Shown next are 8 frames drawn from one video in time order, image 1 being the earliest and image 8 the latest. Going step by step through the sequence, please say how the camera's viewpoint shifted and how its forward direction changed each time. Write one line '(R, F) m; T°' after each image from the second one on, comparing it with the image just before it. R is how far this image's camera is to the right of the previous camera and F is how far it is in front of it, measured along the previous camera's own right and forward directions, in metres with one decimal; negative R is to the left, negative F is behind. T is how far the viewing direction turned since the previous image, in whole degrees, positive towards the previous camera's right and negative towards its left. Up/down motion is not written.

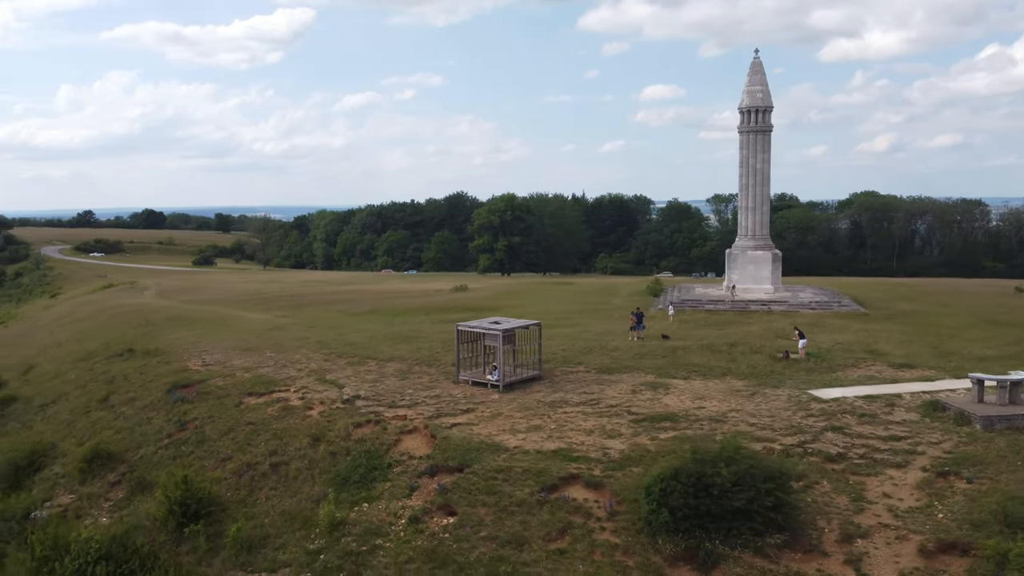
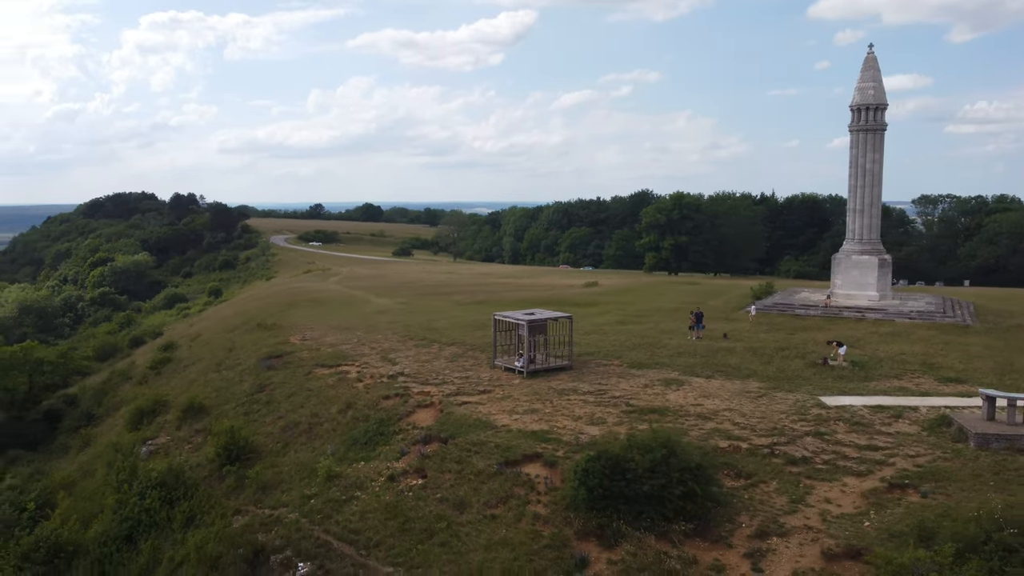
(+4.0, -0.8) m; -15°
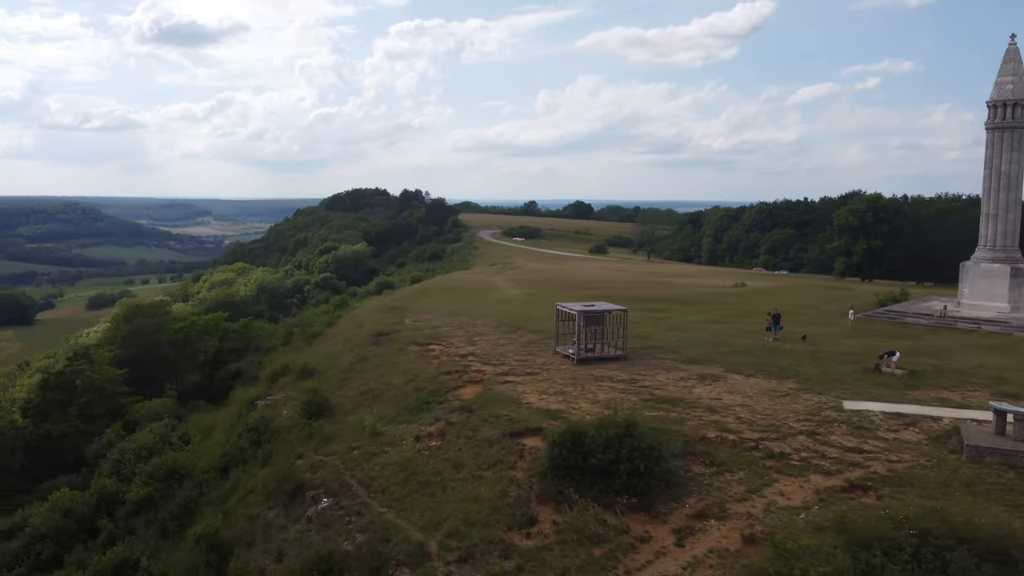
(+3.9, -1.1) m; -15°
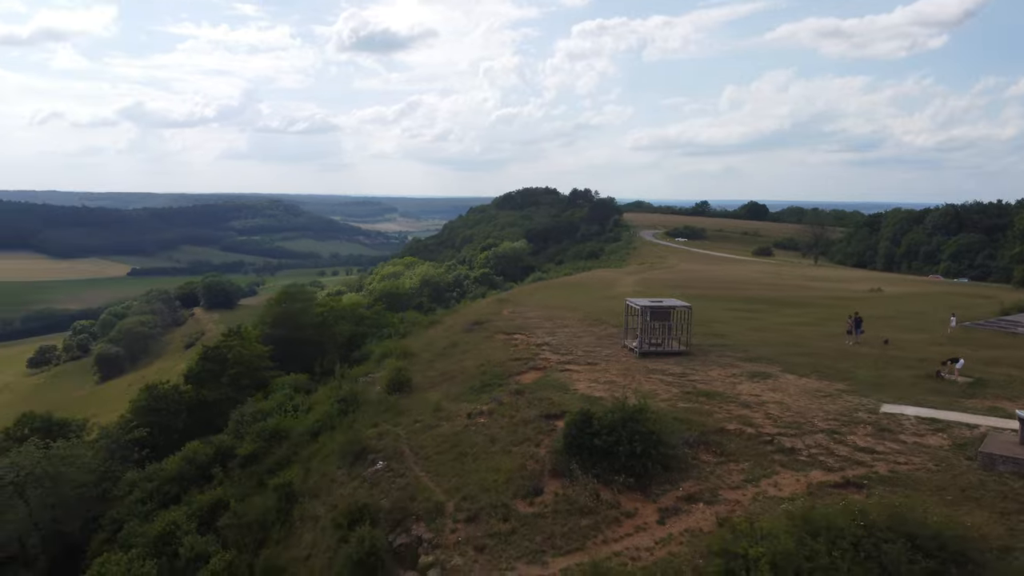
(+2.7, -1.0) m; -12°
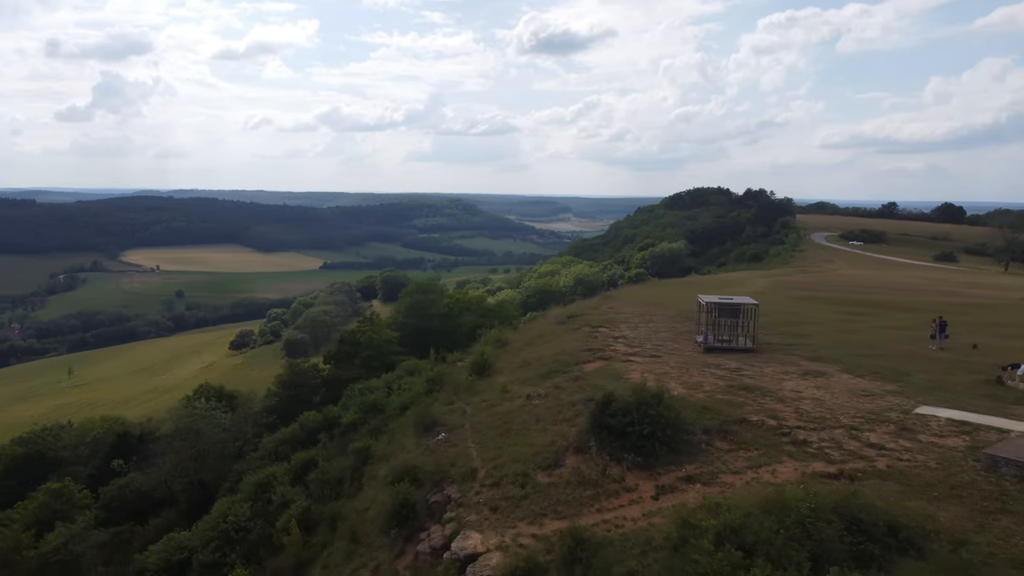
(+2.7, -1.1) m; -12°
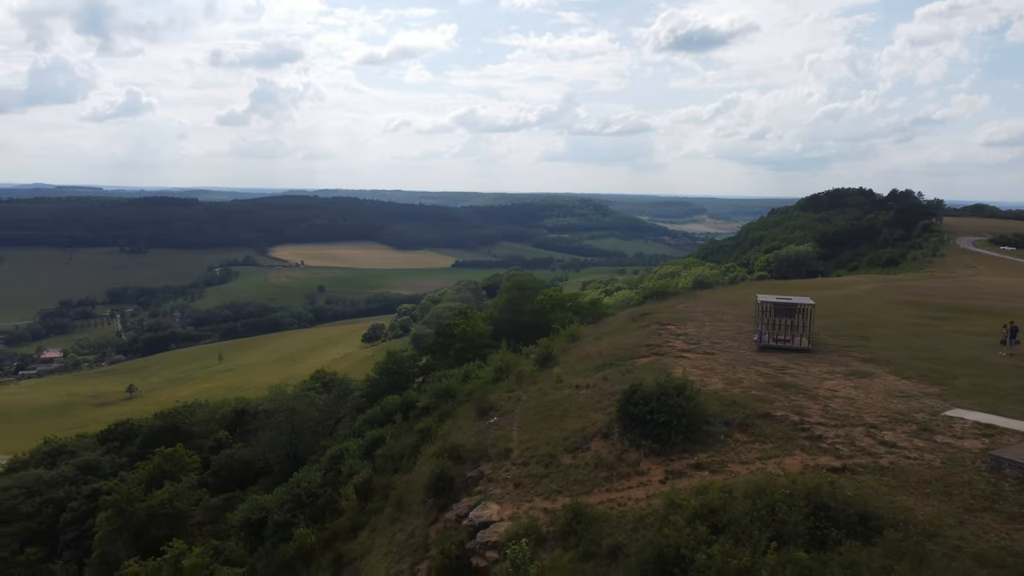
(+2.0, -1.0) m; -9°
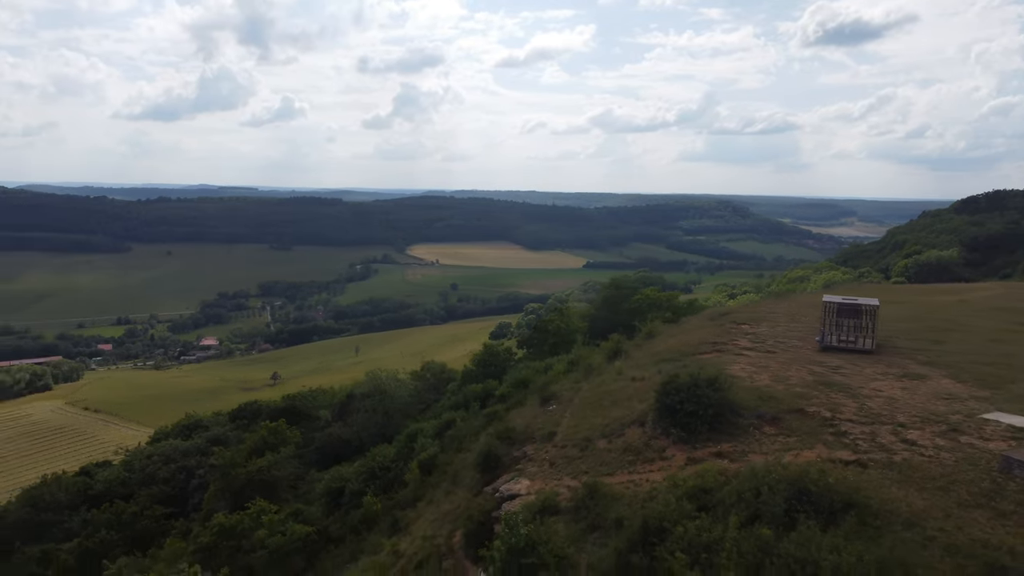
(+1.9, -1.0) m; -9°
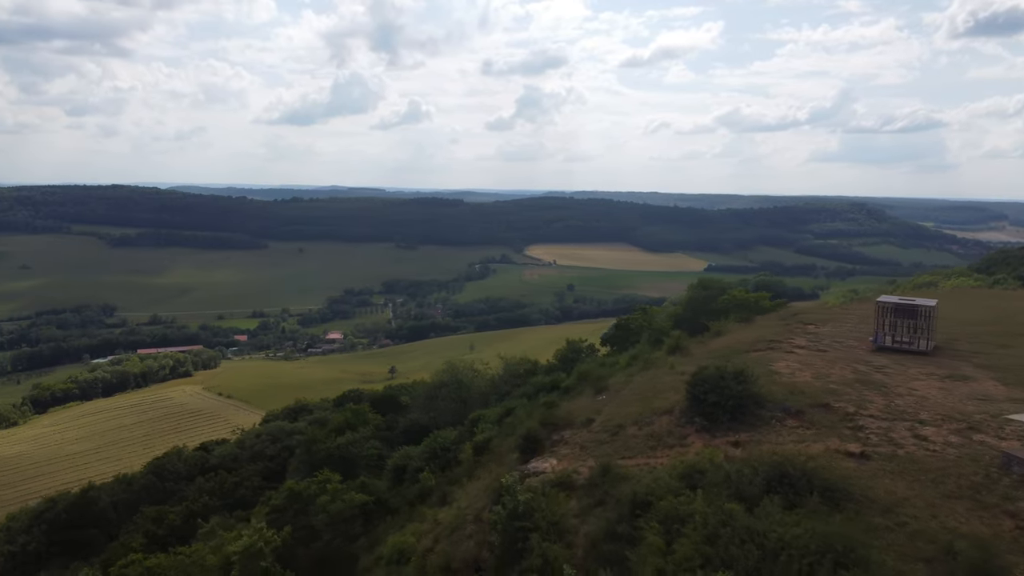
(+1.8, -1.0) m; -8°
